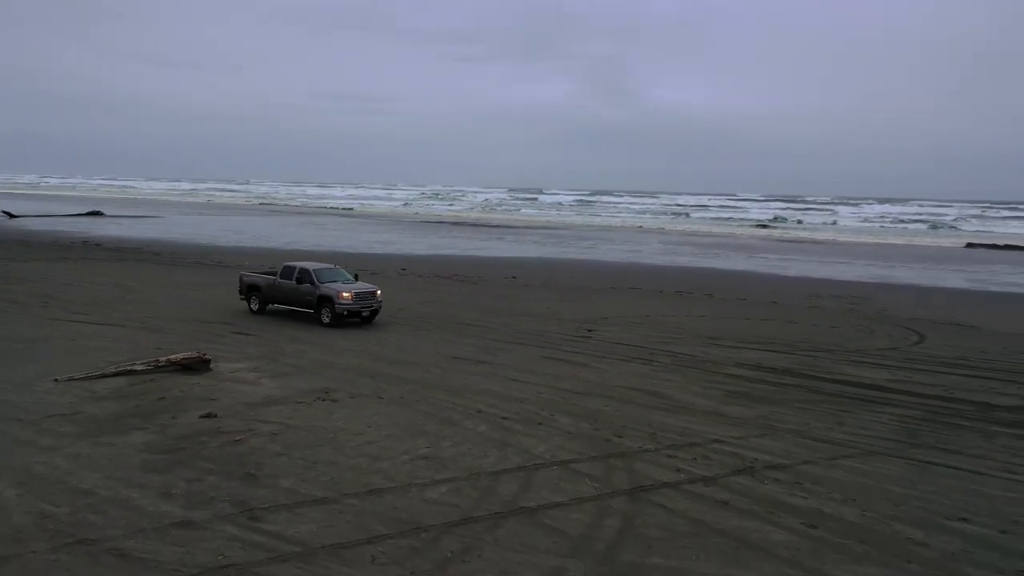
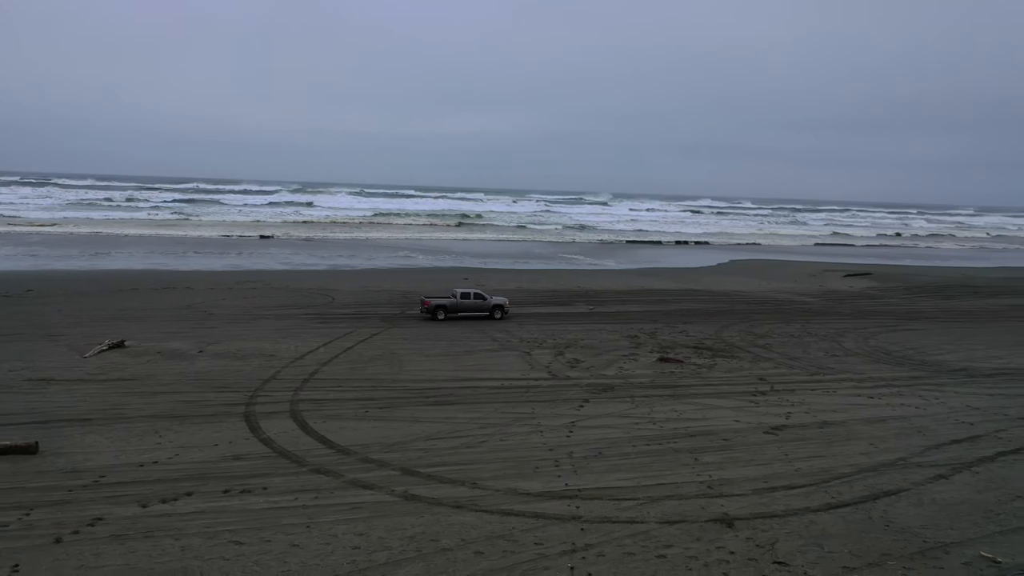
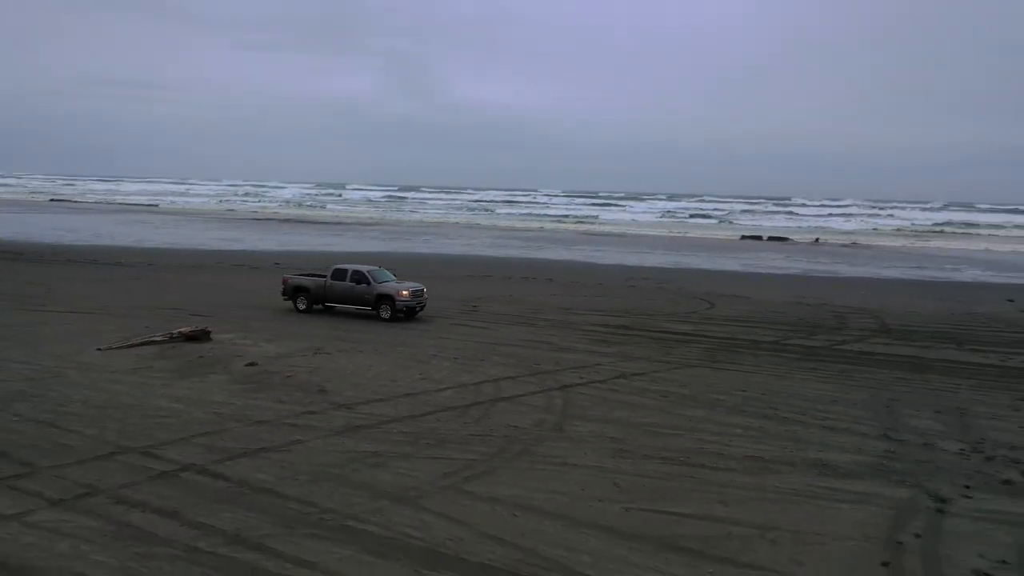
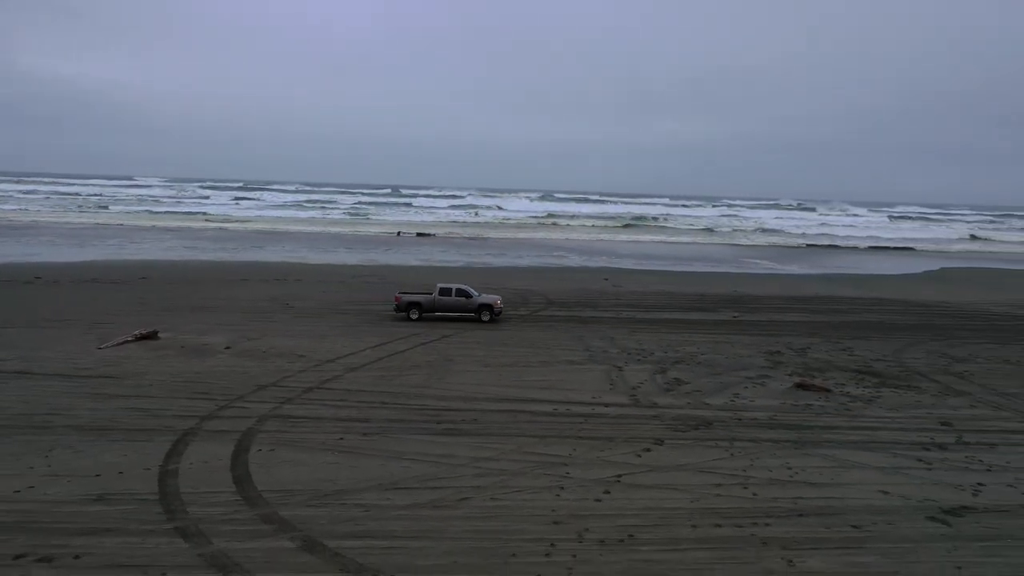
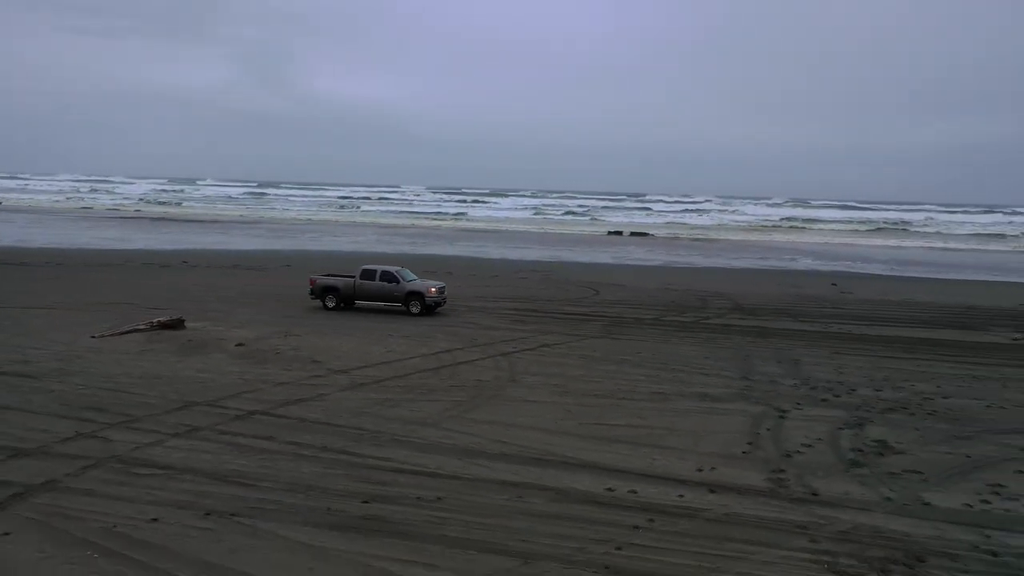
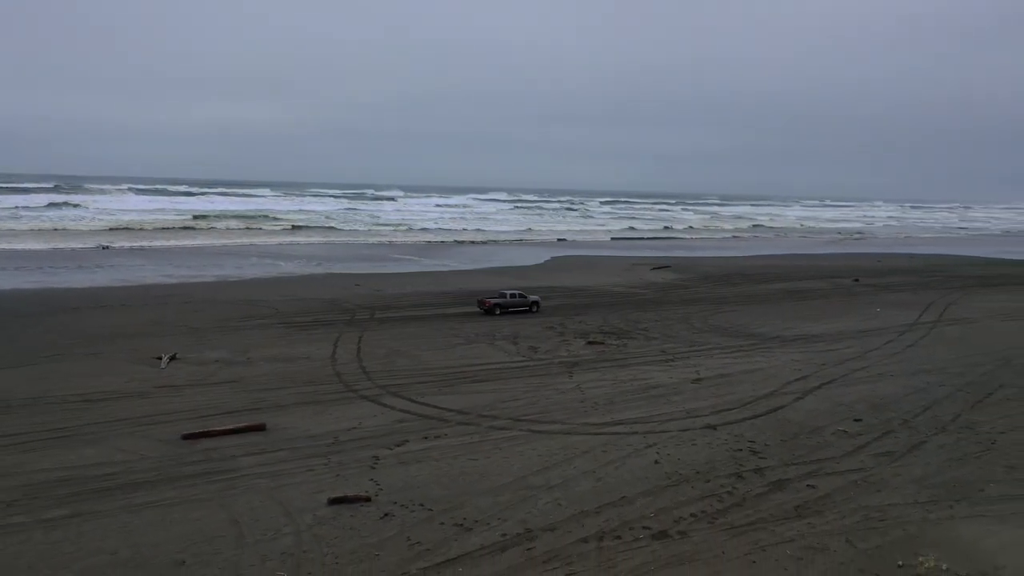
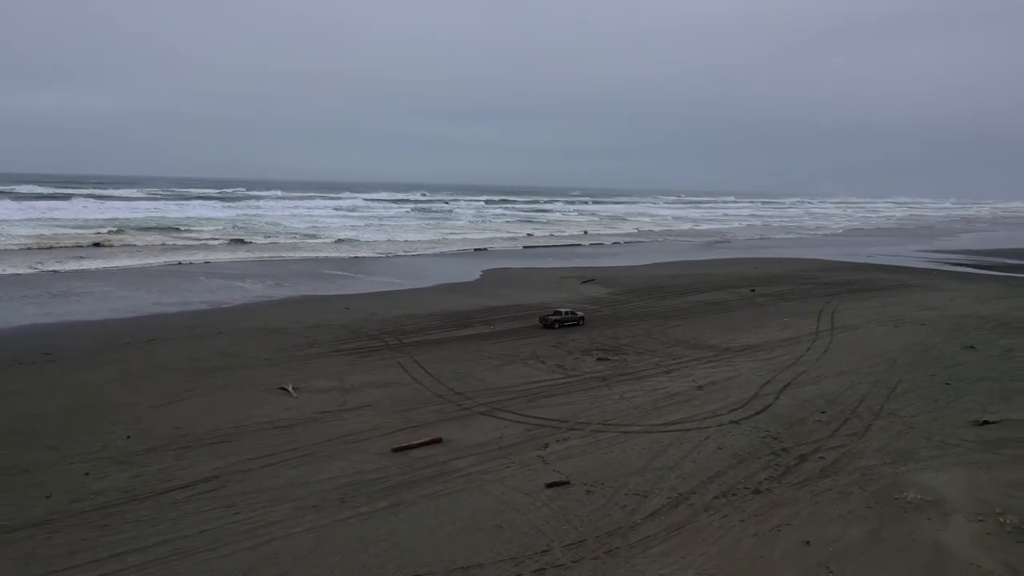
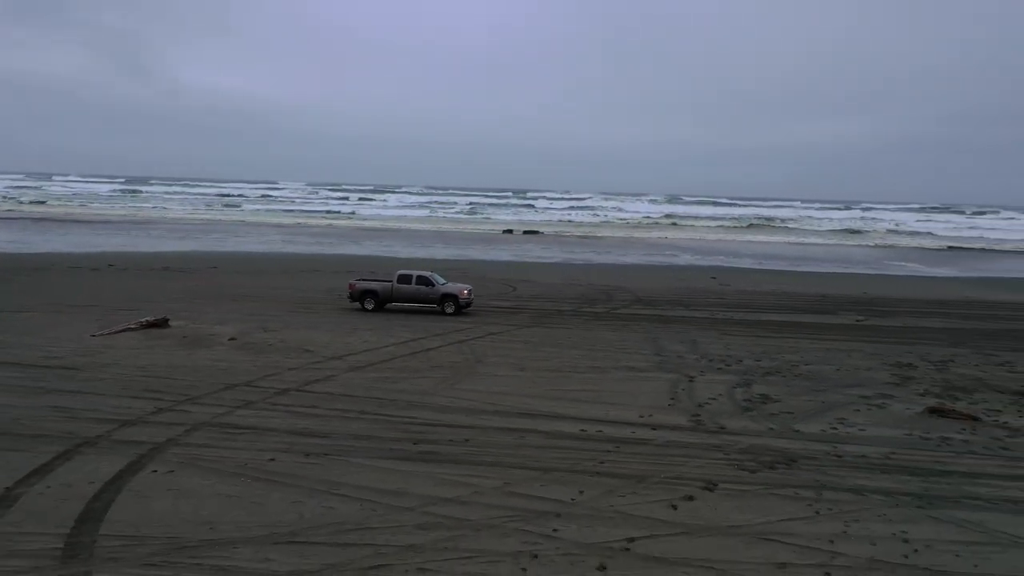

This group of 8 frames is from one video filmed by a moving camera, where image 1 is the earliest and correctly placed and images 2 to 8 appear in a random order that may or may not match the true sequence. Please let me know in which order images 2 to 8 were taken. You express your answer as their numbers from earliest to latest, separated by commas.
3, 5, 8, 4, 2, 6, 7
